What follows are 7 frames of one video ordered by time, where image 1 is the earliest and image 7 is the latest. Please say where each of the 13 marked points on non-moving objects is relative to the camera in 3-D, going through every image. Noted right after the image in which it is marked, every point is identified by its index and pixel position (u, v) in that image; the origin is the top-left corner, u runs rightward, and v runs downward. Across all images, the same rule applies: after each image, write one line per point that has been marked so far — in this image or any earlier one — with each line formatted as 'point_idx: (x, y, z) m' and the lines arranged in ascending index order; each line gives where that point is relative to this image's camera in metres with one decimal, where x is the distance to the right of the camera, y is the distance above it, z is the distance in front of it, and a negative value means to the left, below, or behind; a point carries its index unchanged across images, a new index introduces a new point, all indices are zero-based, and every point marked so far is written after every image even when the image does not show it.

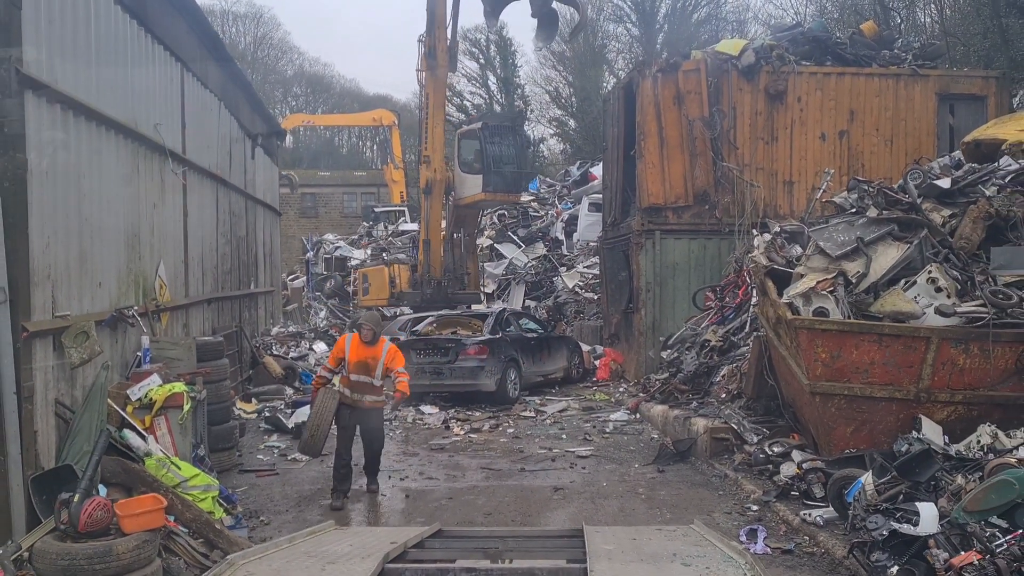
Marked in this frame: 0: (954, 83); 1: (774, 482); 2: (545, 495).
0: (+7.1, +3.3, +13.4) m
1: (+2.2, -1.6, +7.1) m
2: (+0.3, -1.9, +7.6) m
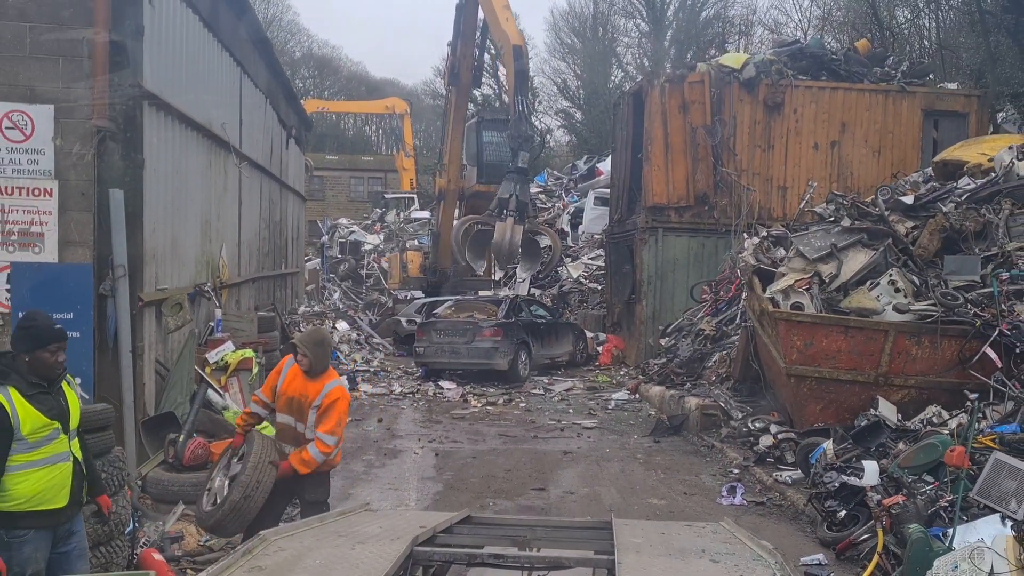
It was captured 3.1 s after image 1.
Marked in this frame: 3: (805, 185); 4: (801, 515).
0: (+7.4, +3.3, +14.5) m
1: (+2.4, -1.6, +8.3) m
2: (+0.5, -1.8, +8.8) m
3: (+5.1, +1.8, +14.5) m
4: (+2.3, -1.8, +6.7) m
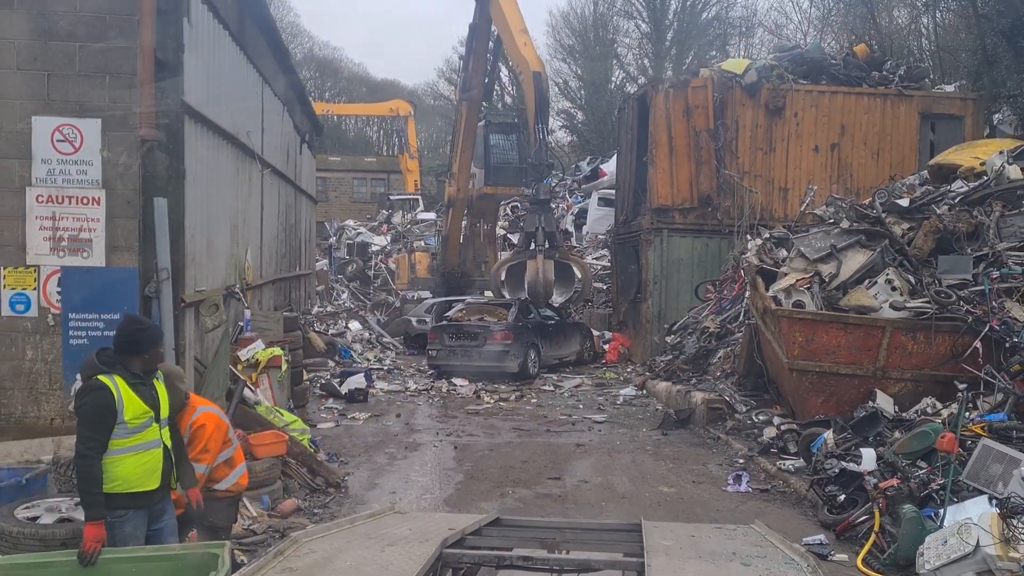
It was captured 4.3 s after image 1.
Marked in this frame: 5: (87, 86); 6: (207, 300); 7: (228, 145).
0: (+7.5, +3.3, +15.0) m
1: (+2.6, -1.6, +8.7) m
2: (+0.6, -1.8, +9.2) m
3: (+5.2, +1.8, +14.9) m
4: (+2.5, -1.8, +7.1) m
5: (-3.4, +1.6, +6.7) m
6: (-2.8, -0.1, +7.8) m
7: (-3.0, +1.5, +8.8) m
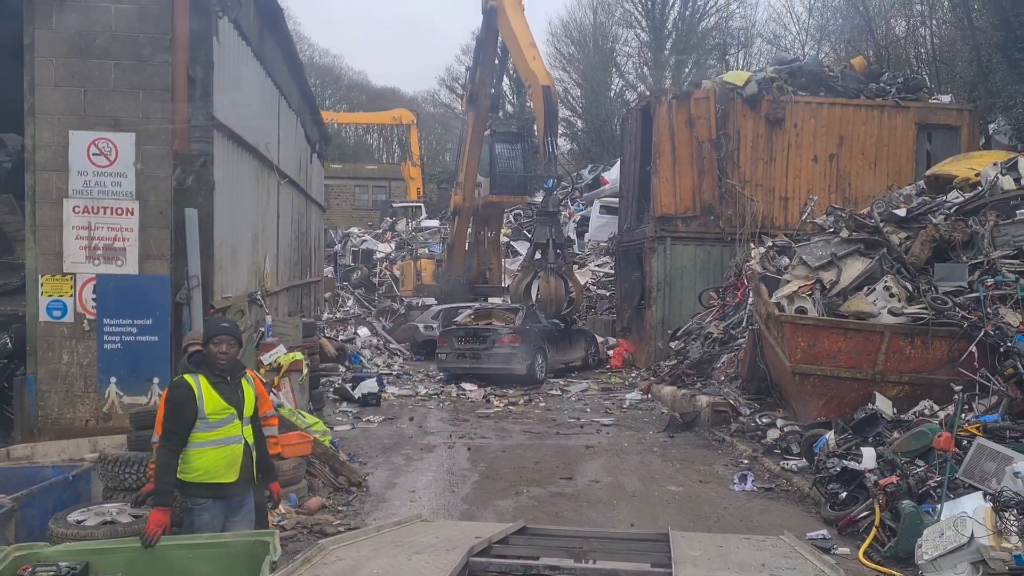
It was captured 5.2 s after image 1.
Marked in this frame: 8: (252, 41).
0: (+7.7, +3.2, +15.3) m
1: (+2.7, -1.7, +9.0) m
2: (+0.8, -1.8, +9.5) m
3: (+5.3, +1.7, +15.2) m
4: (+2.6, -1.8, +7.4) m
5: (-3.3, +1.6, +7.0) m
6: (-2.7, -0.2, +8.1) m
7: (-2.8, +1.4, +9.1) m
8: (-2.8, +2.7, +9.1) m
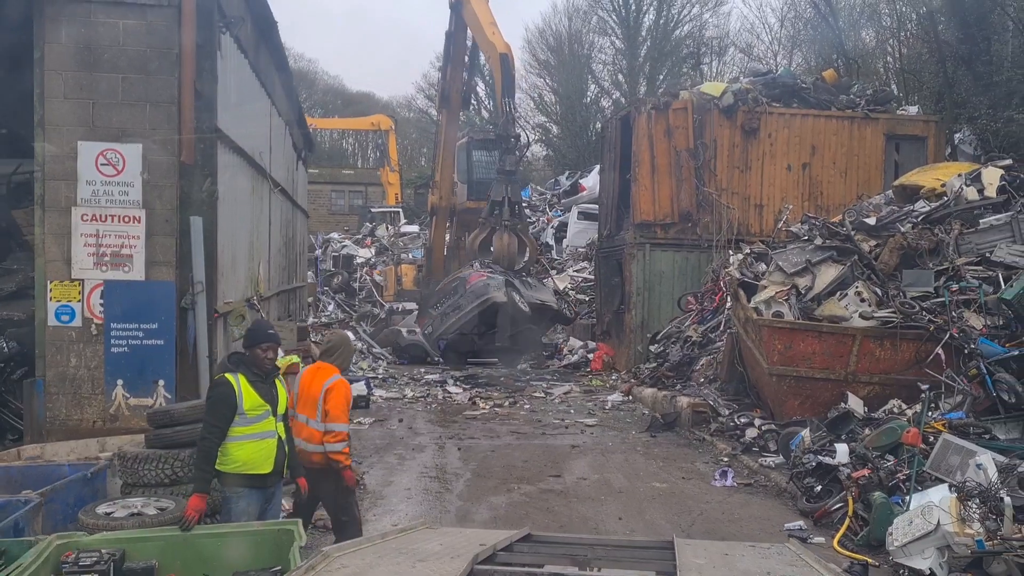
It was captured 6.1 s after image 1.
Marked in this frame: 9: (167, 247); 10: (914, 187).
0: (+7.3, +3.1, +15.9) m
1: (+2.6, -1.7, +9.4) m
2: (+0.6, -1.9, +9.9) m
3: (+5.0, +1.6, +15.7) m
4: (+2.5, -1.9, +7.8) m
5: (-3.3, +1.5, +7.3) m
6: (-2.8, -0.2, +8.4) m
7: (-3.0, +1.4, +9.4) m
8: (-3.0, +2.6, +9.4) m
9: (-3.0, +0.4, +7.3) m
10: (+5.6, +1.4, +11.7) m
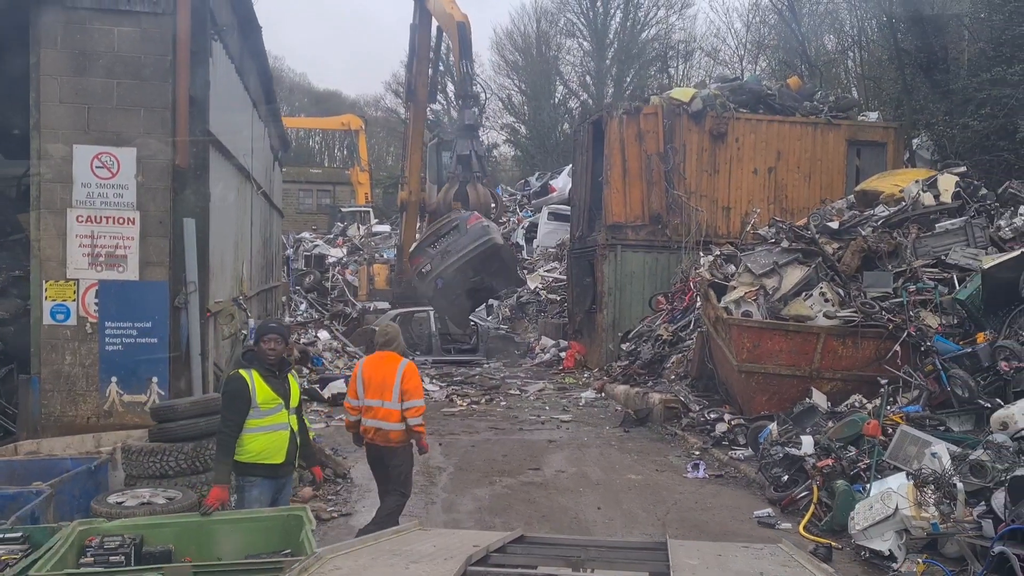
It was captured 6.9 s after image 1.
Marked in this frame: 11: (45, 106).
0: (+6.9, +3.1, +16.5) m
1: (+2.3, -1.7, +9.8) m
2: (+0.4, -1.9, +10.2) m
3: (+4.5, +1.6, +16.3) m
4: (+2.4, -1.9, +8.2) m
5: (-3.5, +1.5, +7.5) m
6: (-3.0, -0.2, +8.6) m
7: (-3.2, +1.4, +9.6) m
8: (-3.2, +2.6, +9.6) m
9: (-3.2, +0.4, +7.5) m
10: (+5.3, +1.4, +12.2) m
11: (-4.1, +1.6, +7.3) m
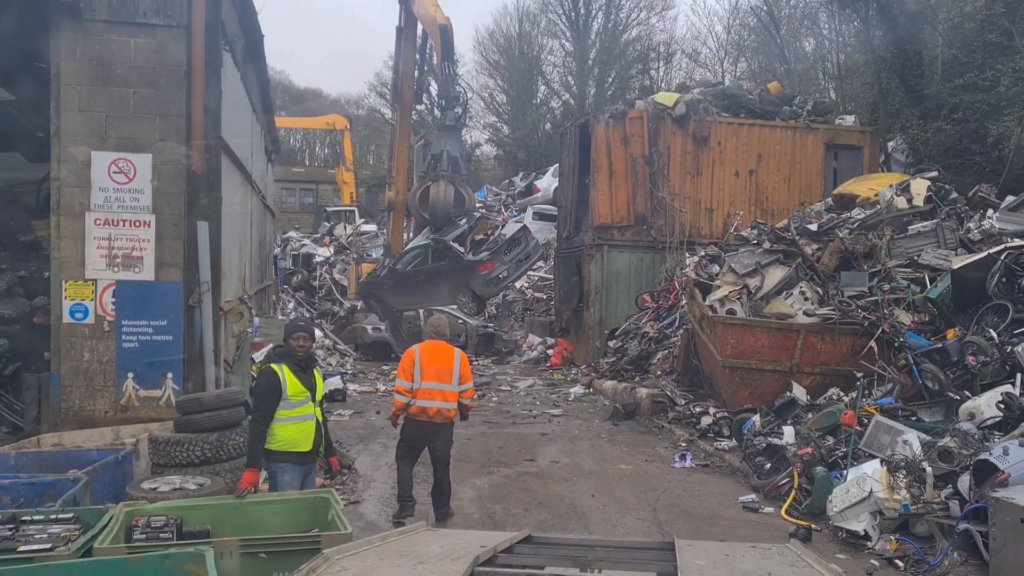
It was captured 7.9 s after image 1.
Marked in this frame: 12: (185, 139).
0: (+6.6, +3.1, +17.1) m
1: (+2.3, -1.7, +10.3) m
2: (+0.3, -1.9, +10.6) m
3: (+4.3, +1.6, +16.8) m
4: (+2.3, -1.9, +8.7) m
5: (-3.5, +1.5, +7.8) m
6: (-3.0, -0.2, +9.0) m
7: (-3.2, +1.4, +9.9) m
8: (-3.2, +2.6, +10.0) m
9: (-3.2, +0.4, +7.9) m
10: (+5.2, +1.4, +12.8) m
11: (-4.1, +1.6, +7.7) m
12: (-3.1, +1.4, +7.9) m
